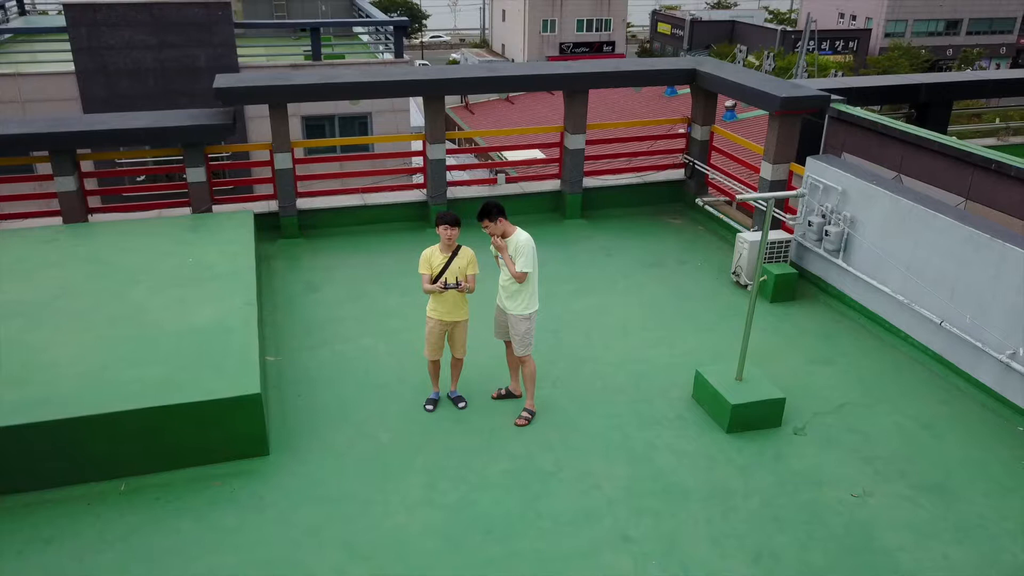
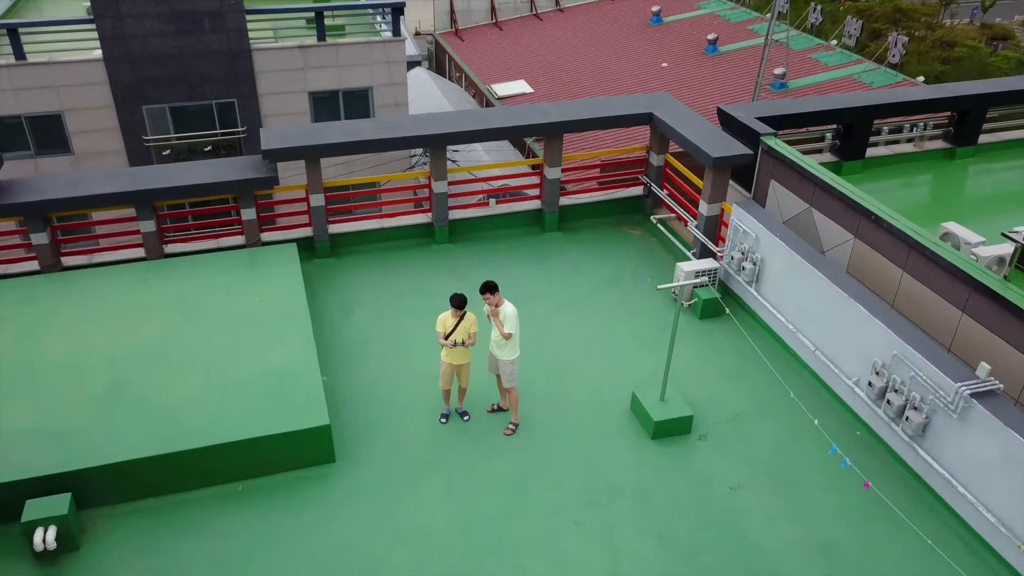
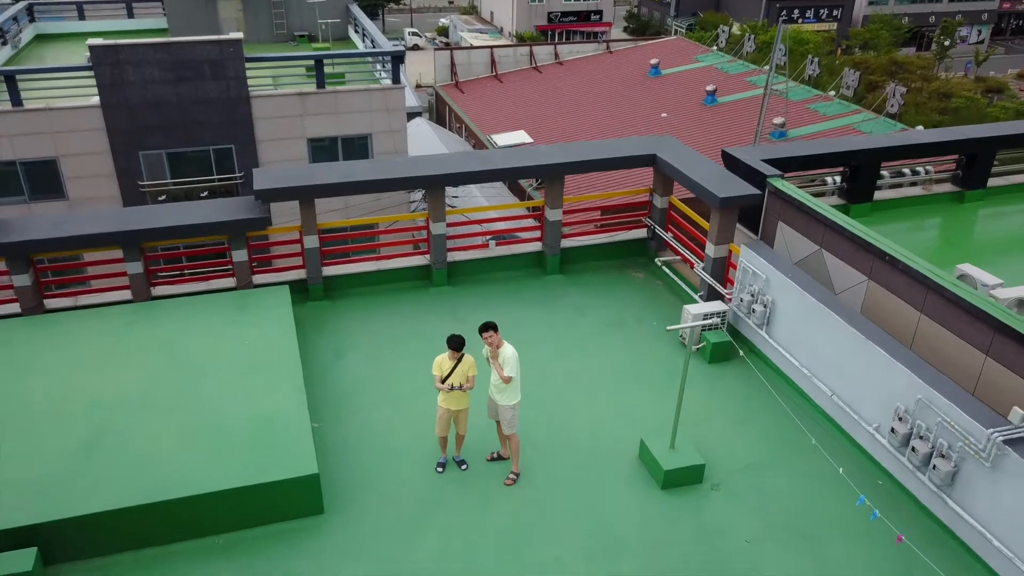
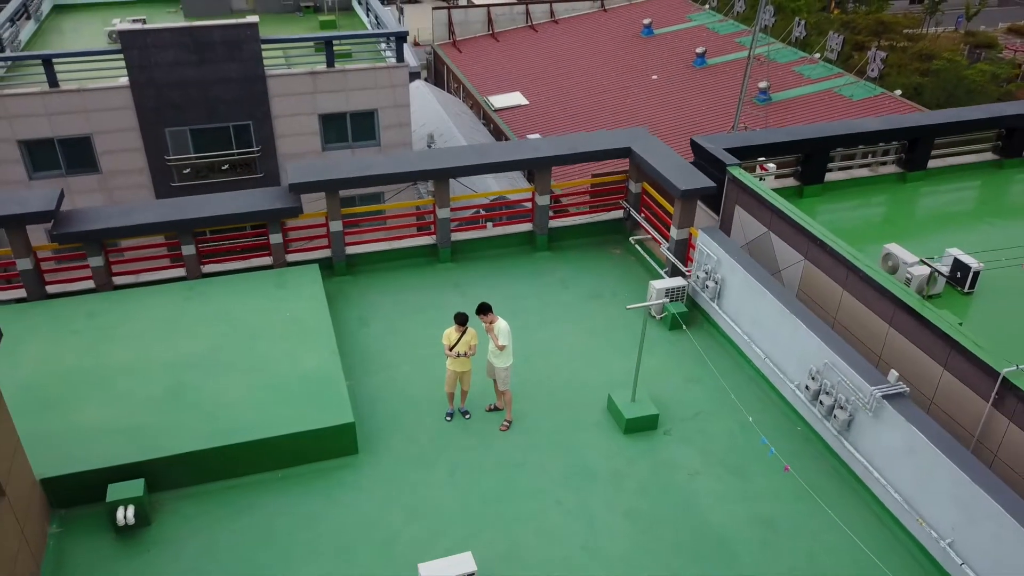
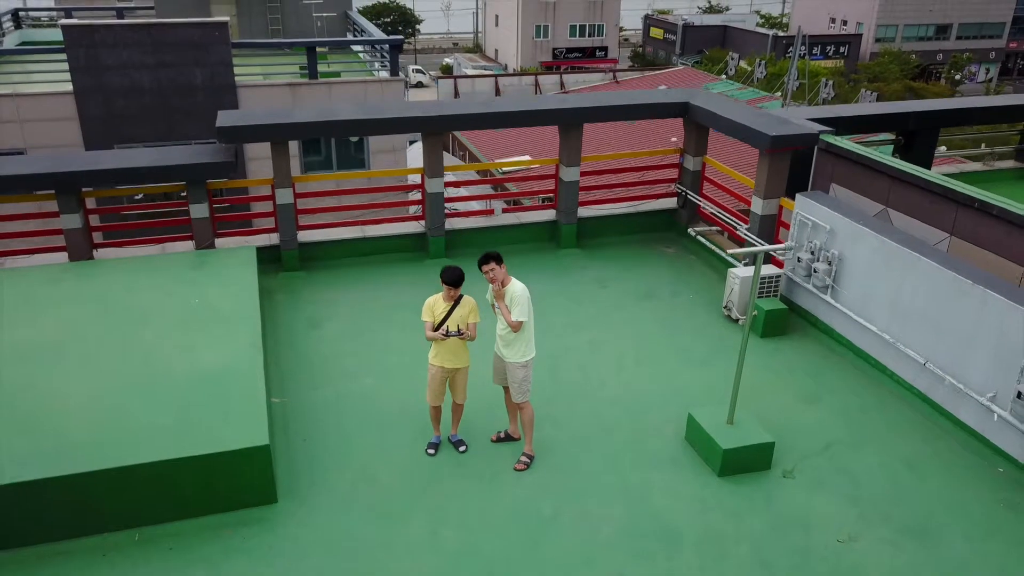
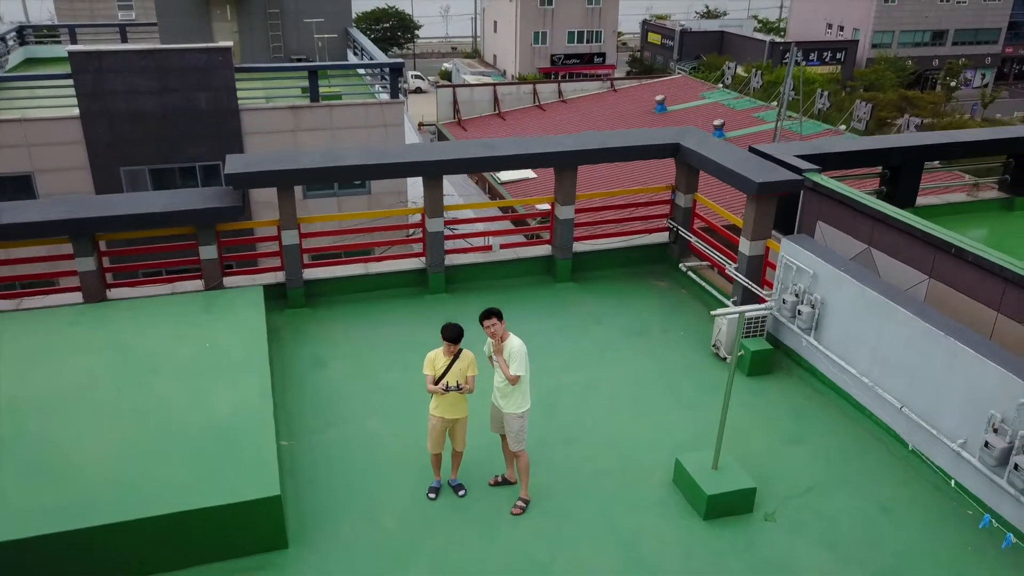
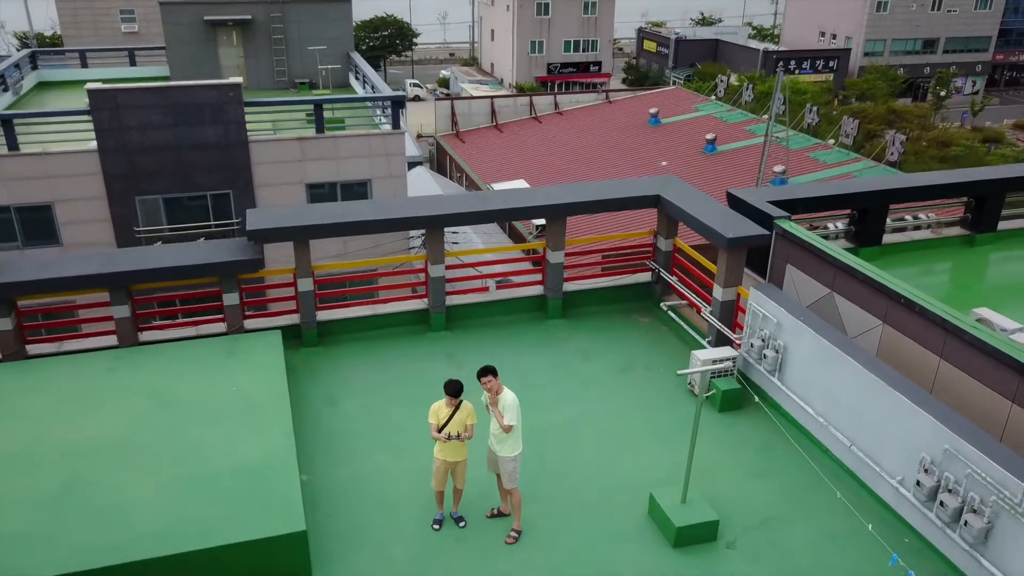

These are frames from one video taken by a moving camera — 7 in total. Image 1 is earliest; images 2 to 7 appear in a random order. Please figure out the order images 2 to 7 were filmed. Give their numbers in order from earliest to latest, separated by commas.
5, 6, 7, 3, 2, 4
